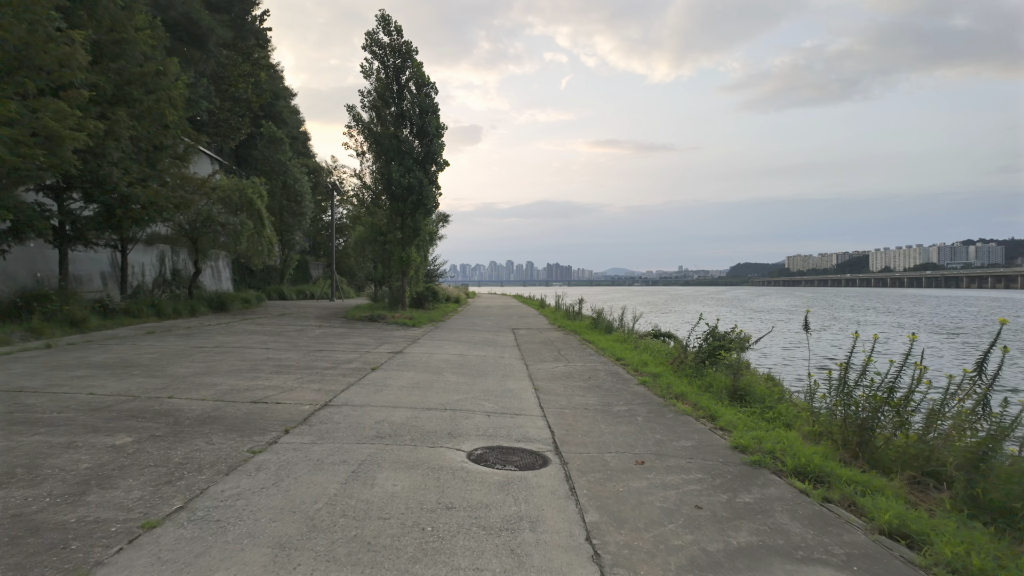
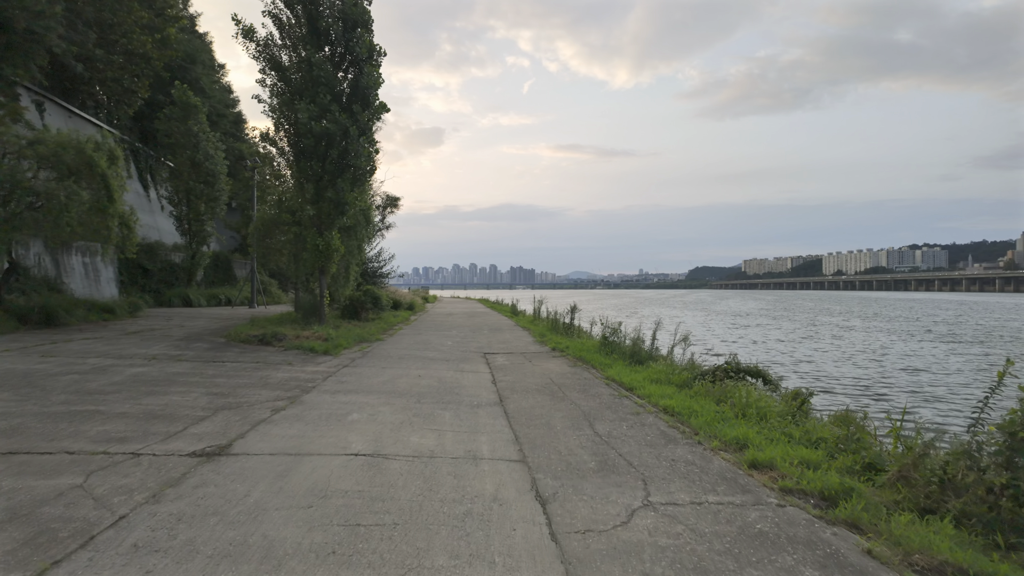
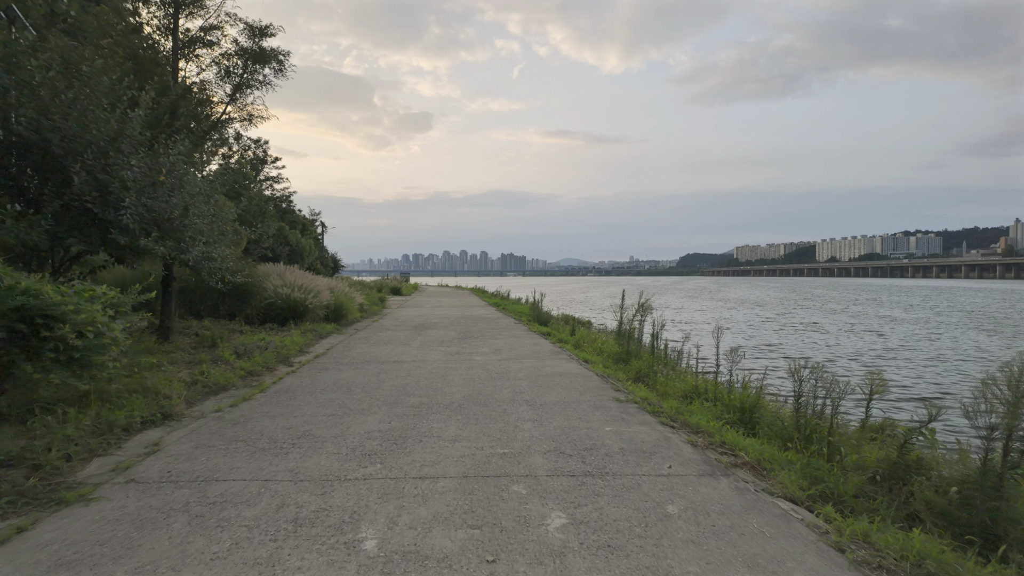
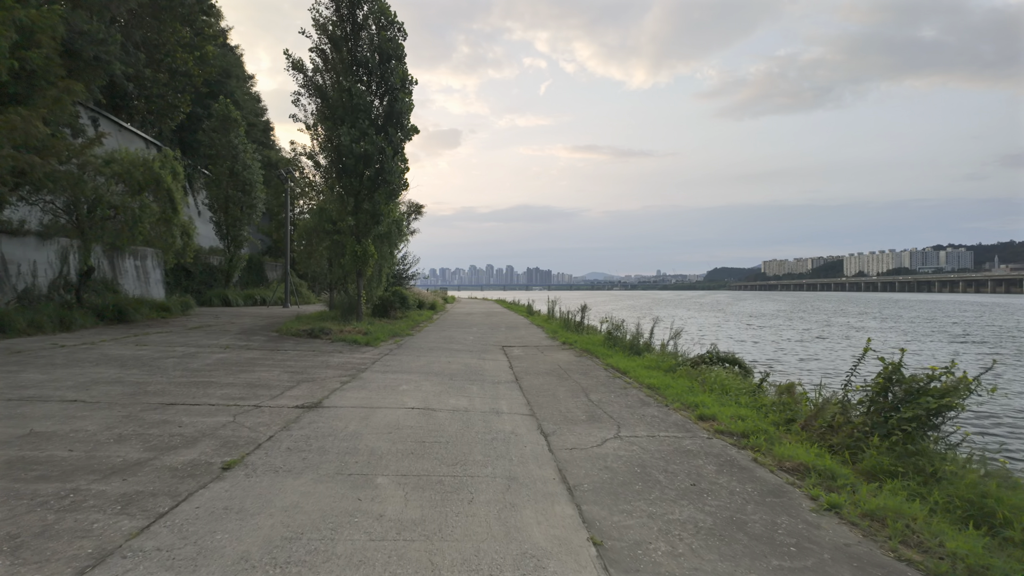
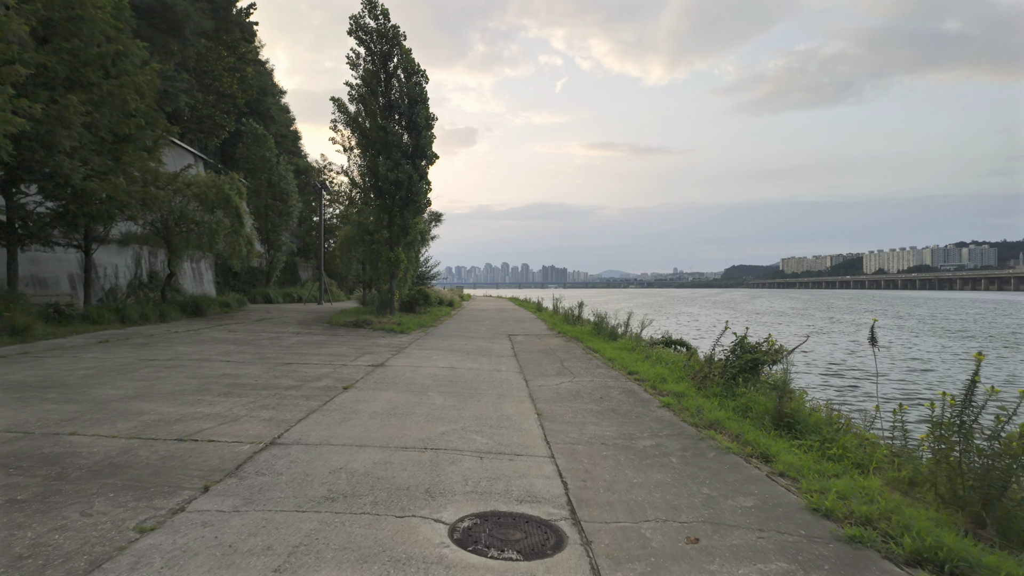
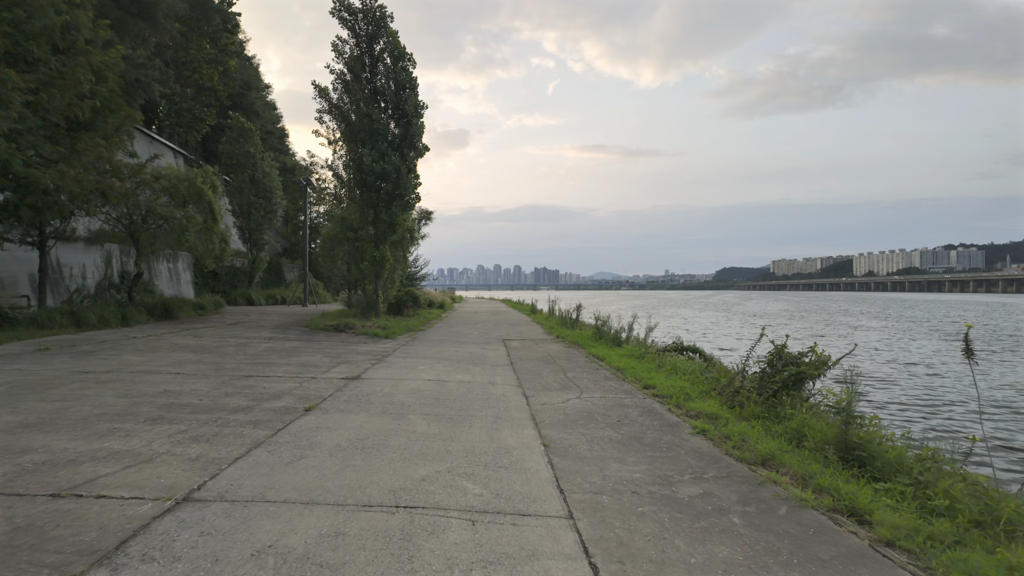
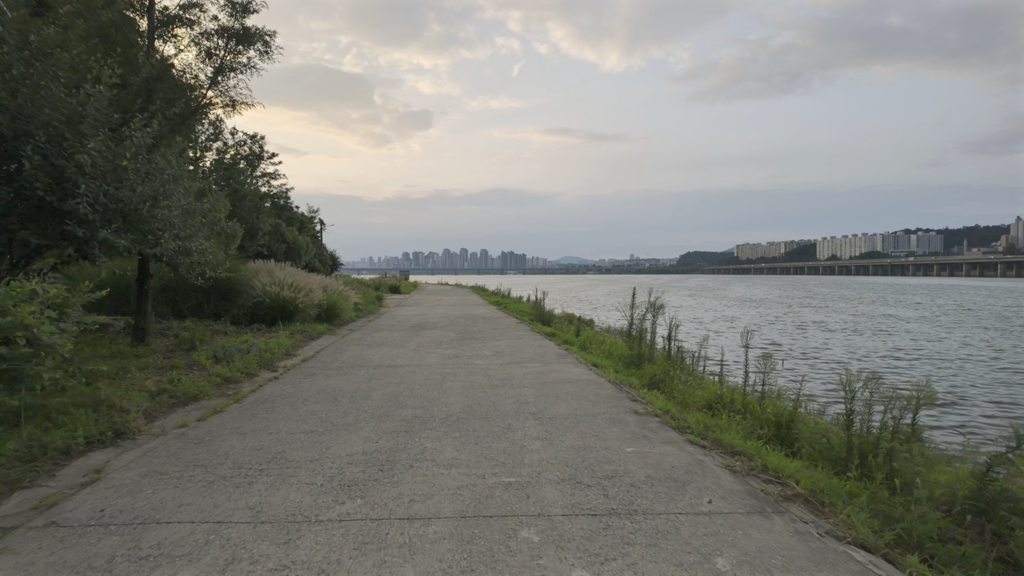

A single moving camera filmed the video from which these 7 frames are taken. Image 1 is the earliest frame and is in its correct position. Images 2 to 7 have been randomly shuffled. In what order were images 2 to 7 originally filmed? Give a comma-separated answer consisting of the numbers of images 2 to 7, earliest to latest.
5, 6, 4, 2, 3, 7
